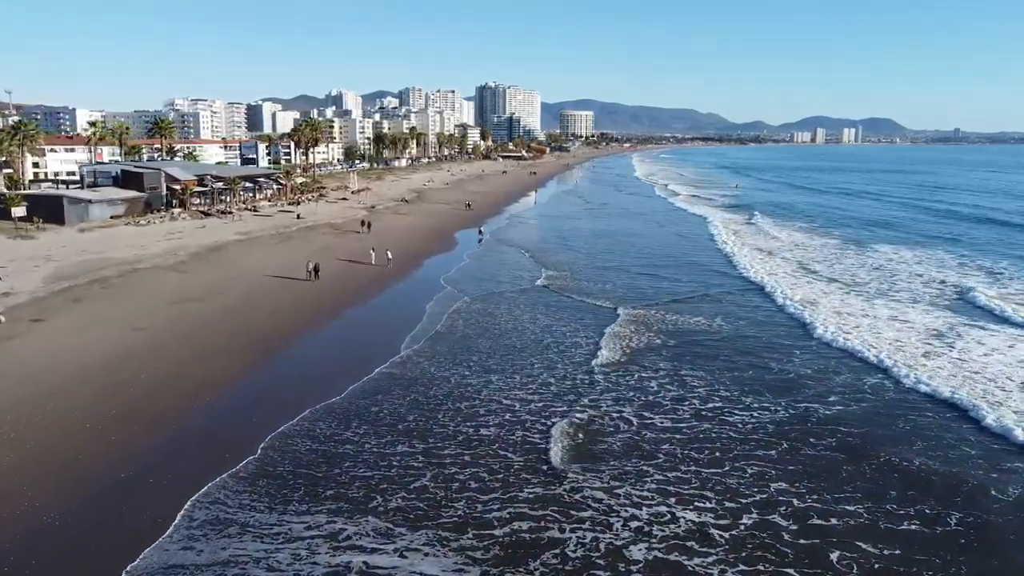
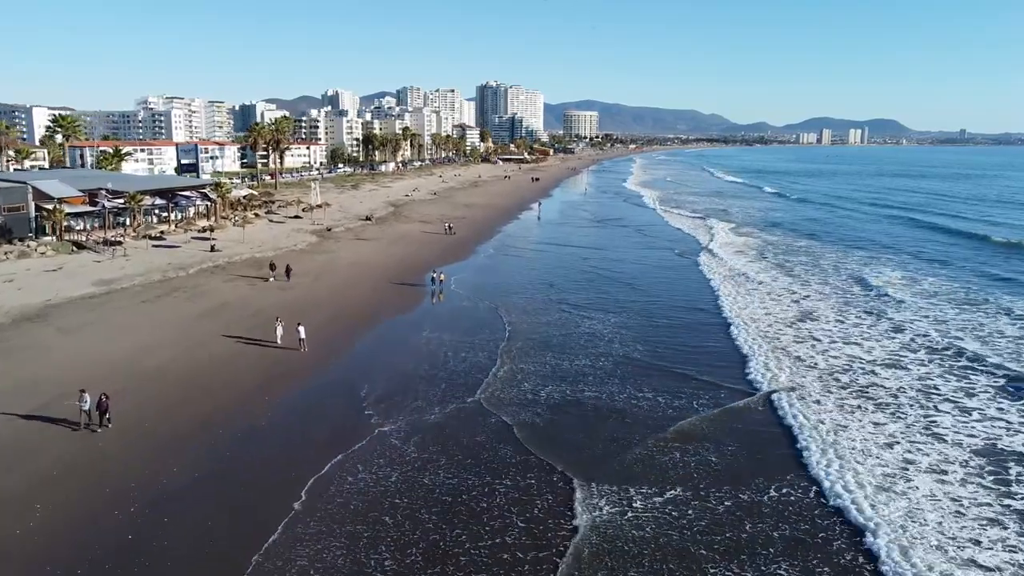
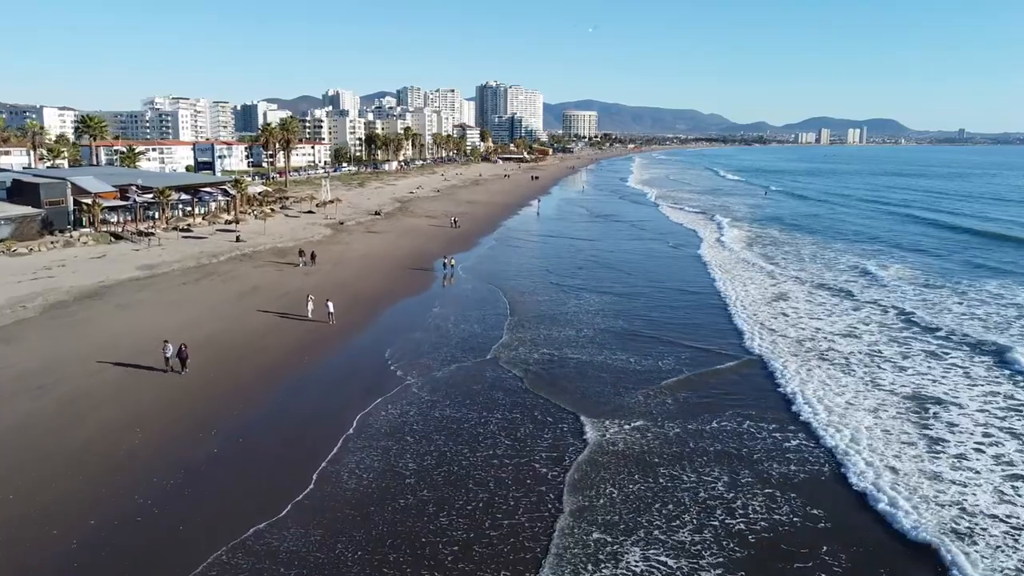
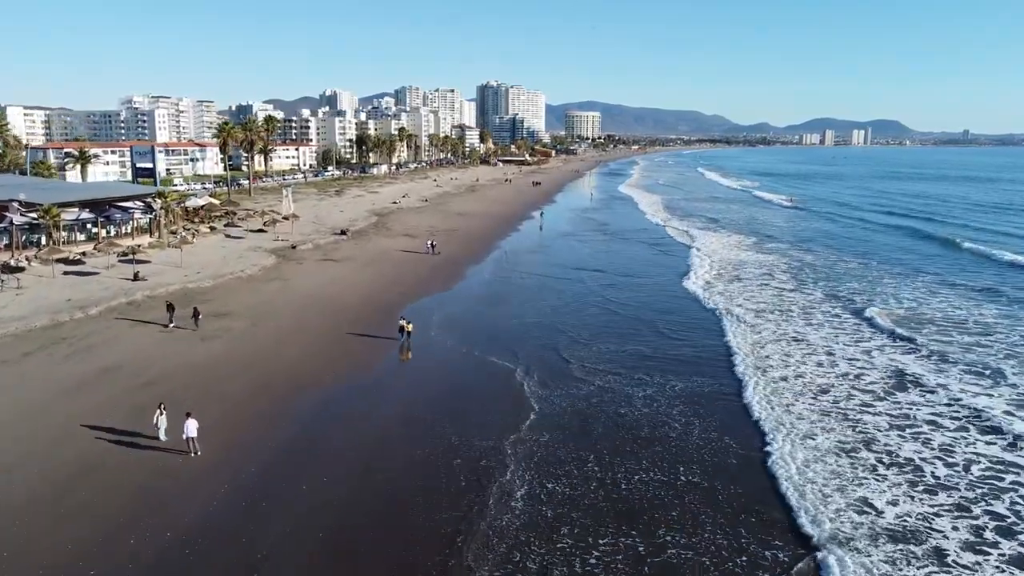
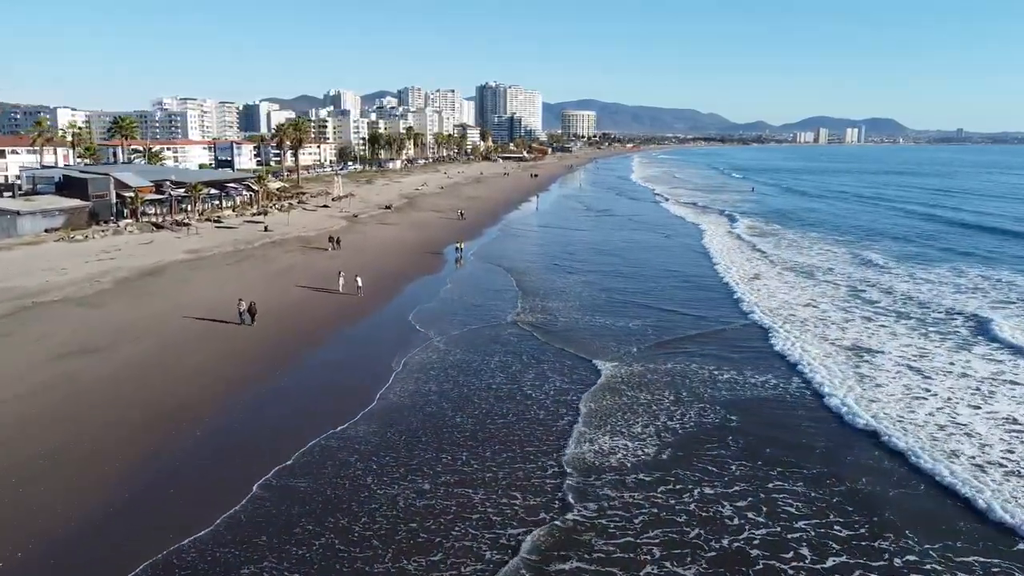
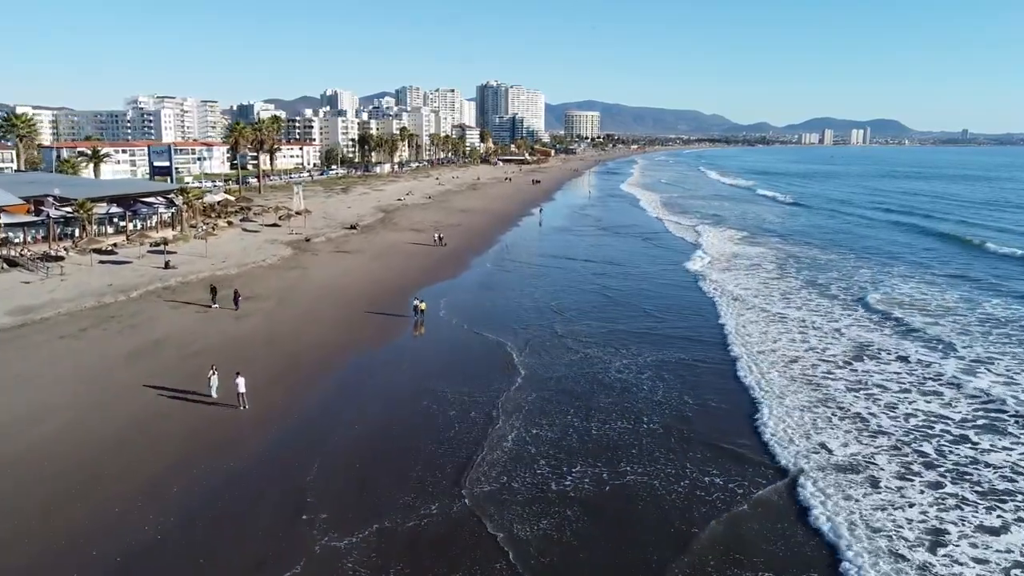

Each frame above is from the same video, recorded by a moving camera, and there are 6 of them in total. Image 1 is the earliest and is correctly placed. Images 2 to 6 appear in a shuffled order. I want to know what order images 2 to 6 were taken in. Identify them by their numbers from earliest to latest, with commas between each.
5, 3, 2, 6, 4
